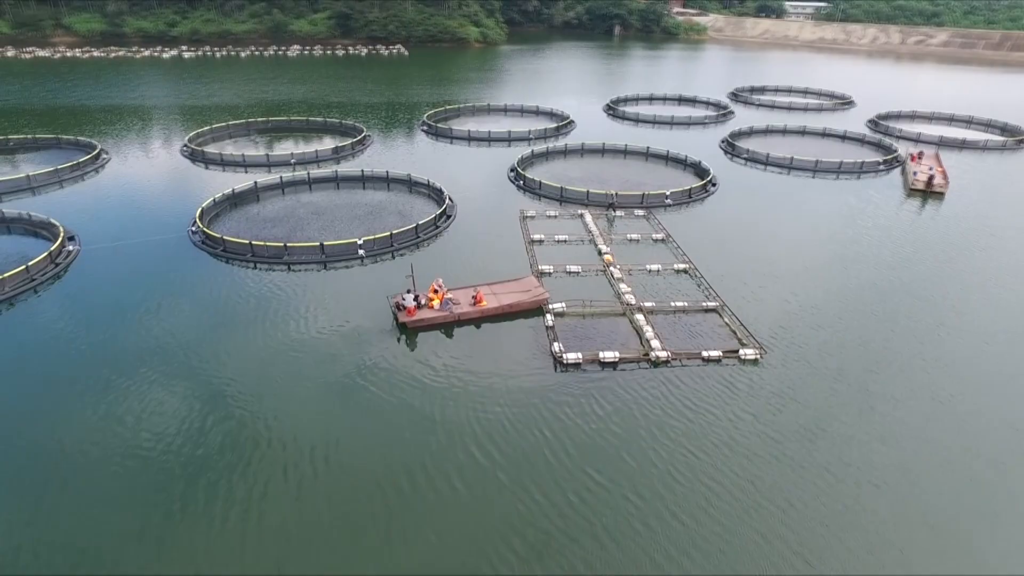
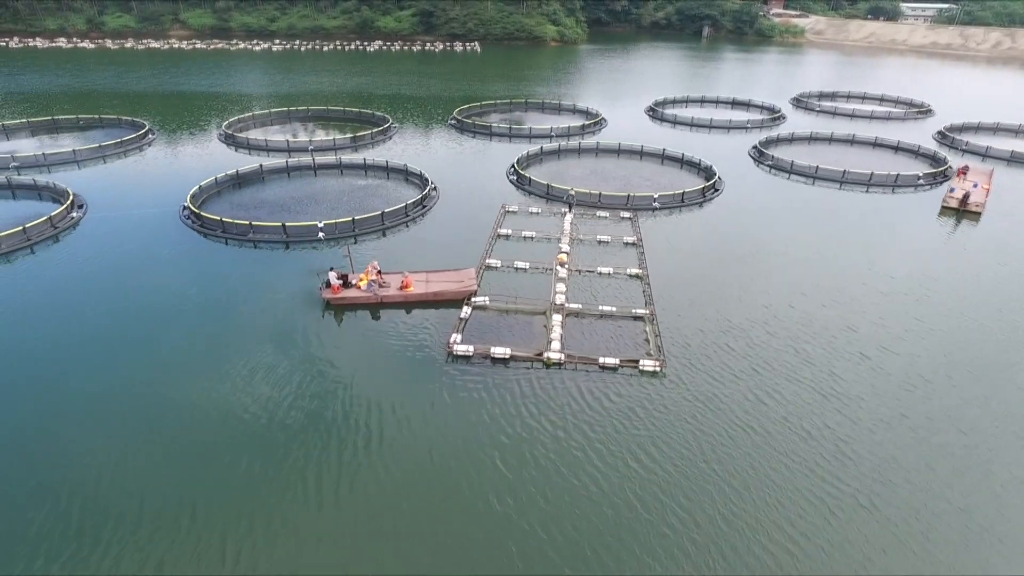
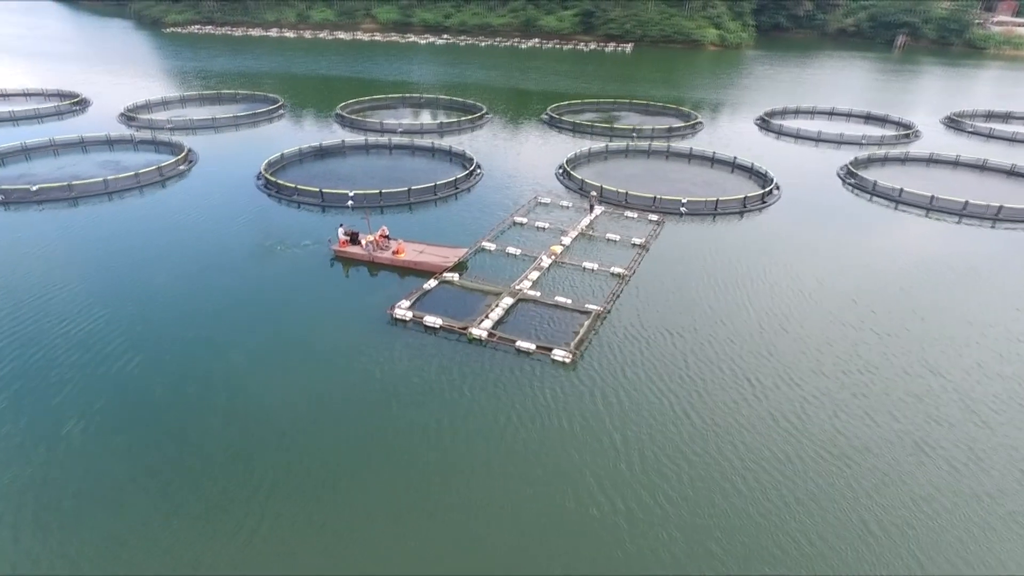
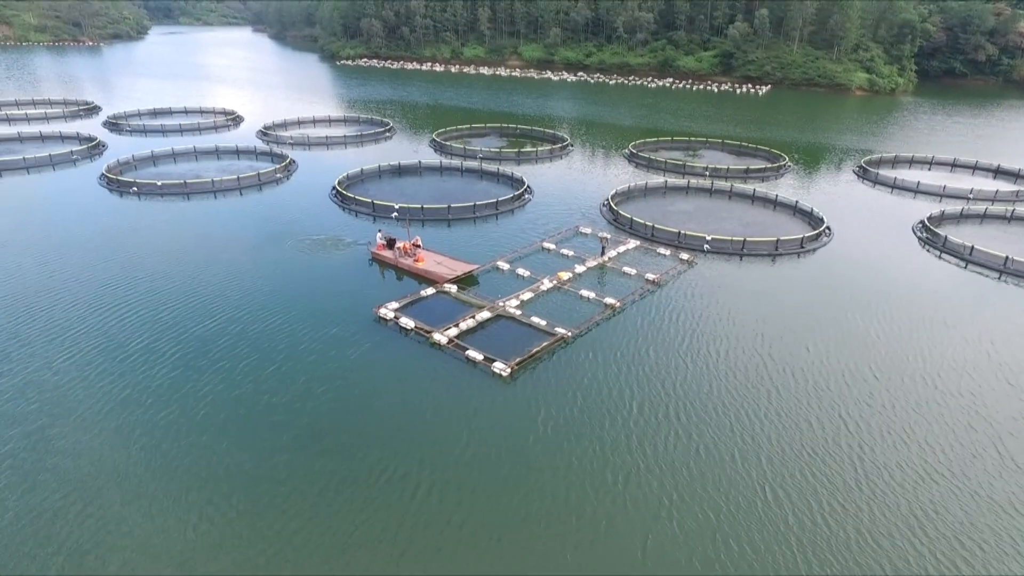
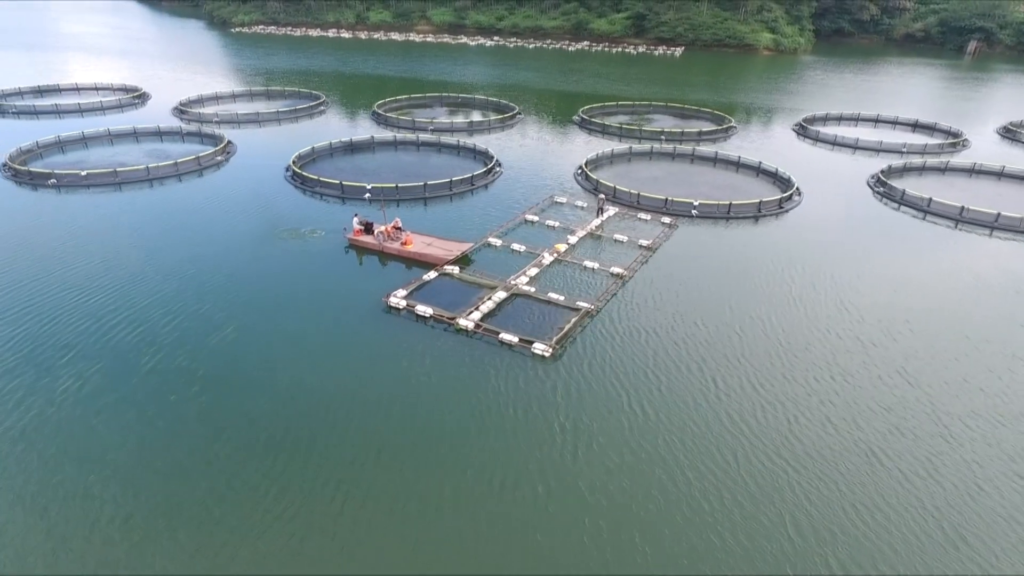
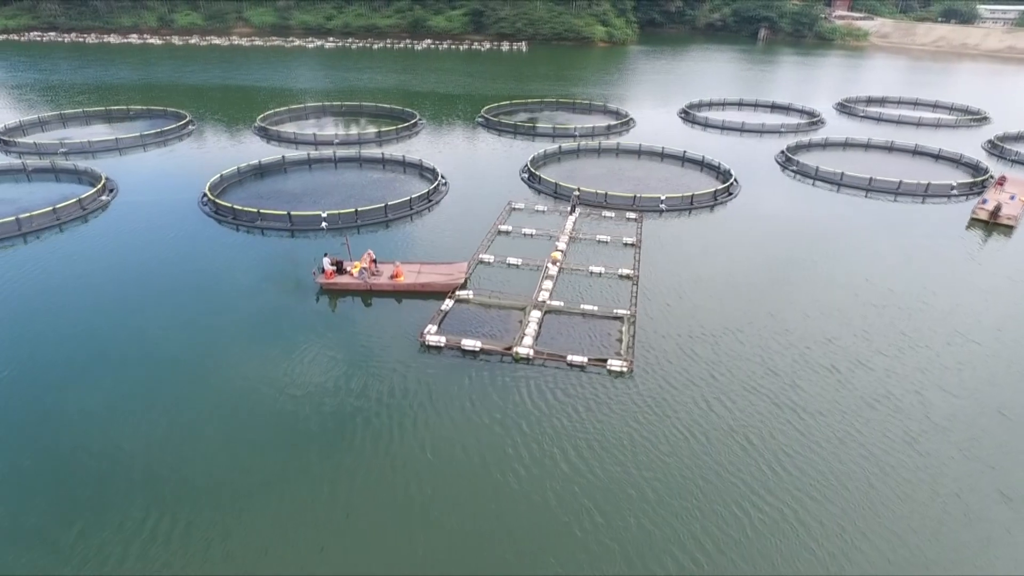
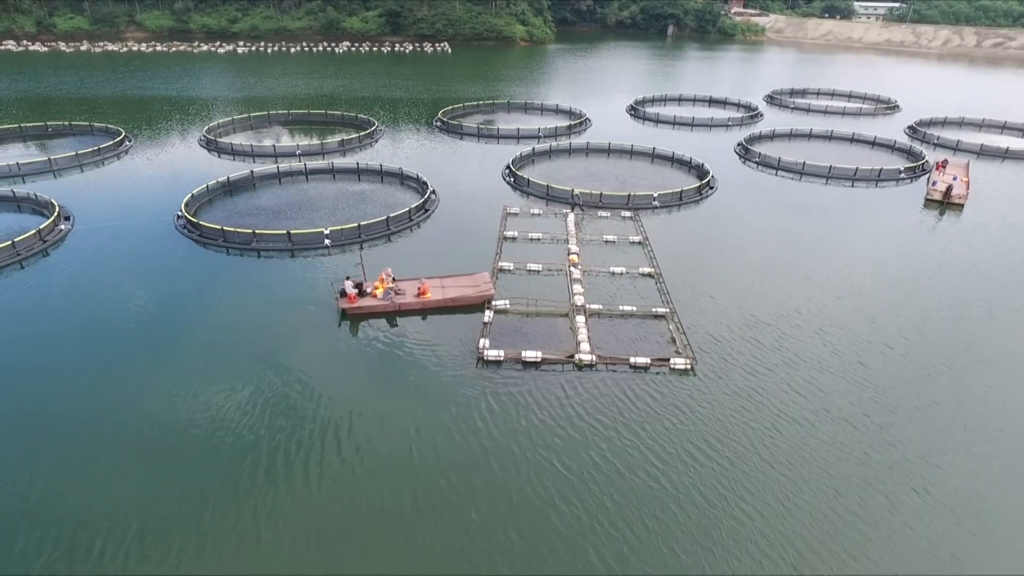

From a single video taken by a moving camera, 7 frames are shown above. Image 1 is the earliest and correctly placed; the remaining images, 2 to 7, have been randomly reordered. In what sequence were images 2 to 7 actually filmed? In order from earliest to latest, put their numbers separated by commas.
7, 2, 6, 3, 5, 4
